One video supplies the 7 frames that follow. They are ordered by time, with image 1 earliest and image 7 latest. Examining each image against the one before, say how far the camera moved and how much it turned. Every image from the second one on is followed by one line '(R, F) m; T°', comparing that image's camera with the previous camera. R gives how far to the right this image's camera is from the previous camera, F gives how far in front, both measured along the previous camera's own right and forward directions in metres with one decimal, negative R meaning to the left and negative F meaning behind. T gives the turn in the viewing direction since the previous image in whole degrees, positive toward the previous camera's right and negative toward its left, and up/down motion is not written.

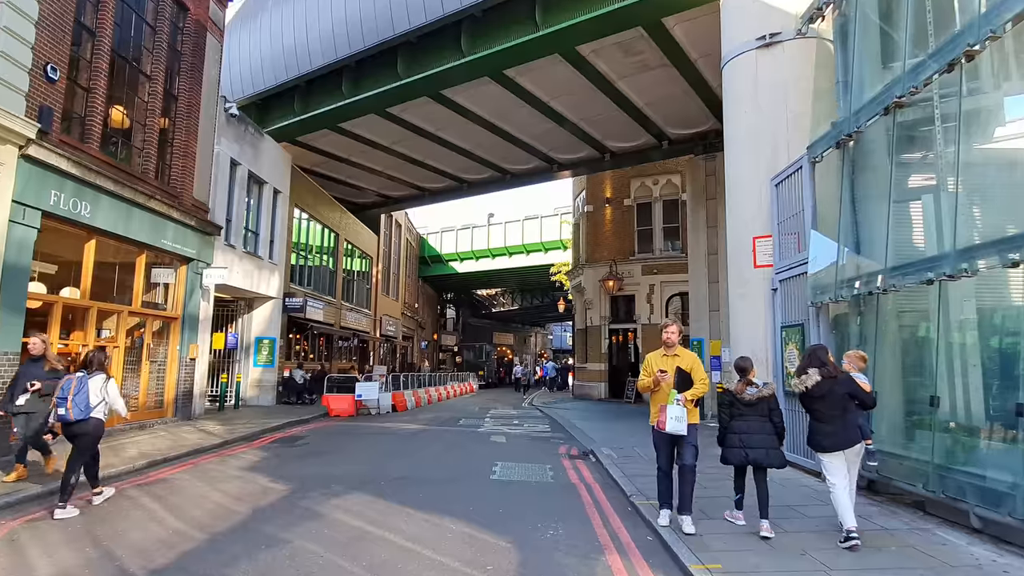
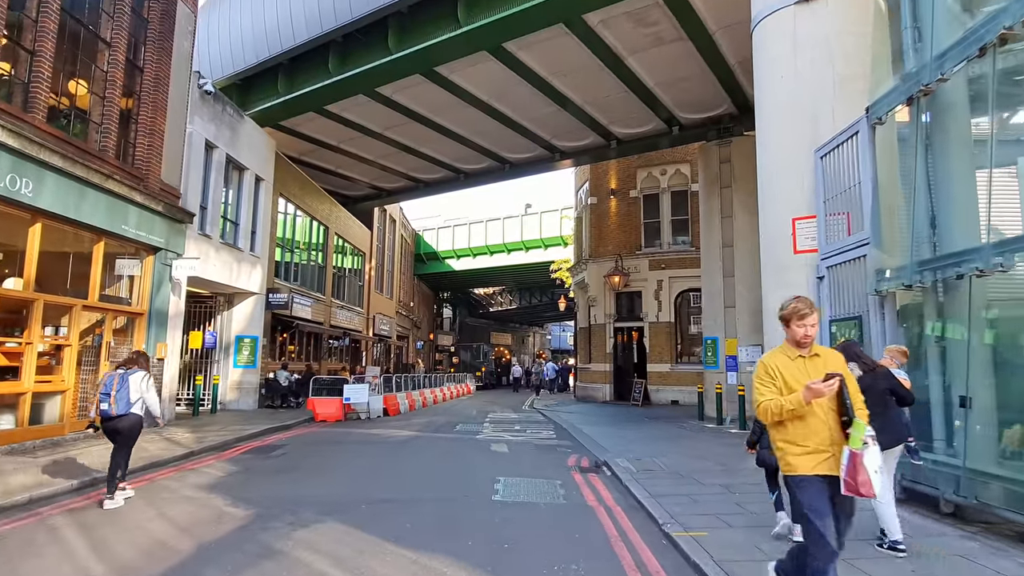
(-0.1, +1.3) m; 0°
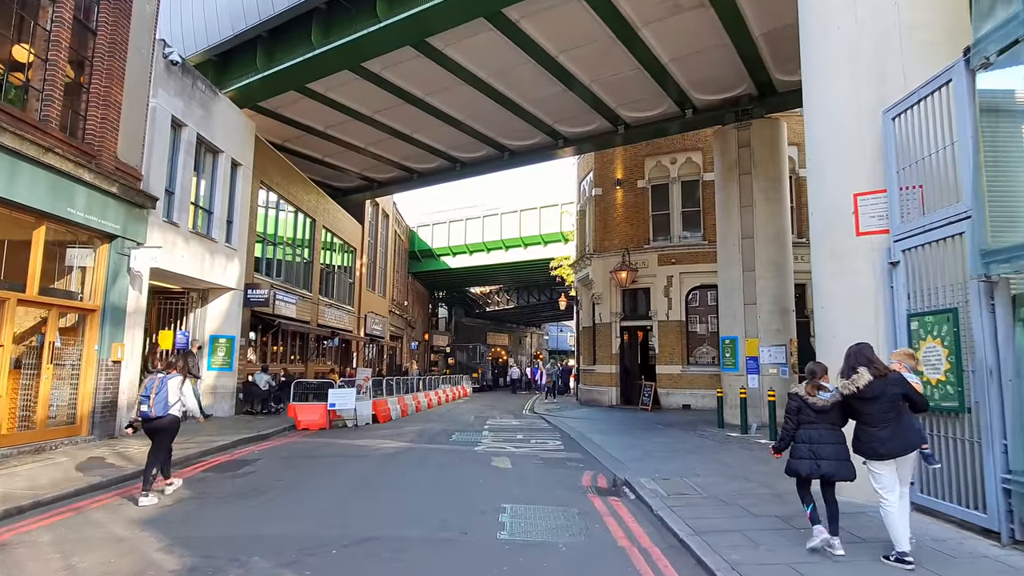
(-0.1, +1.4) m; 0°
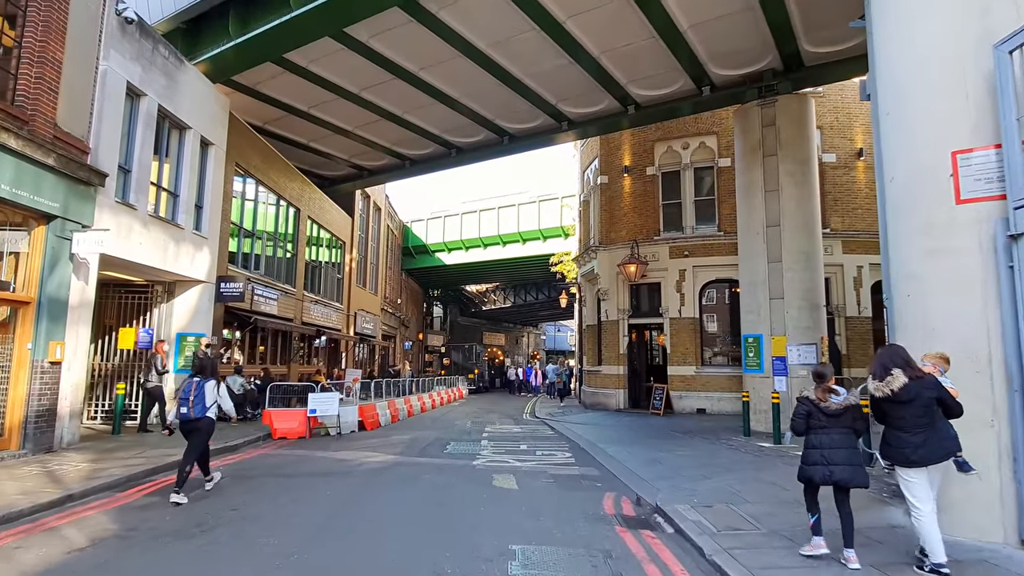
(-0.2, +1.5) m; 0°
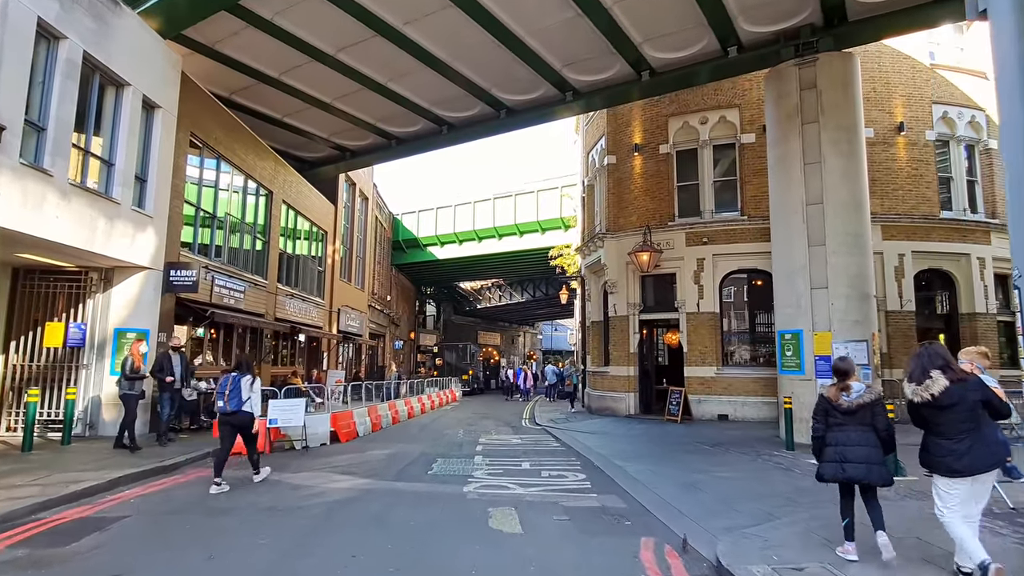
(-0.1, +2.1) m; 0°
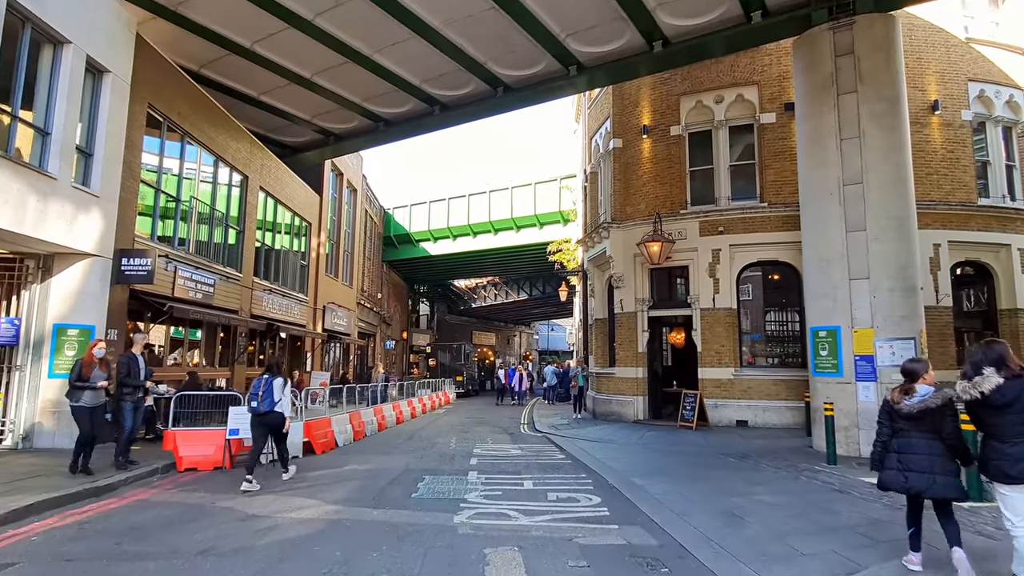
(-0.1, +1.5) m; +1°
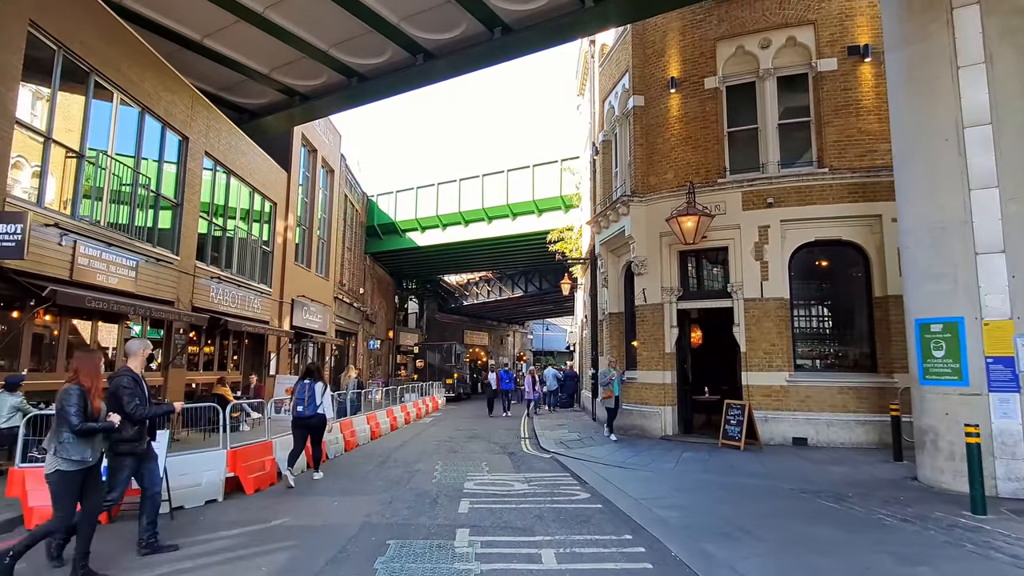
(-0.2, +2.9) m; +1°
